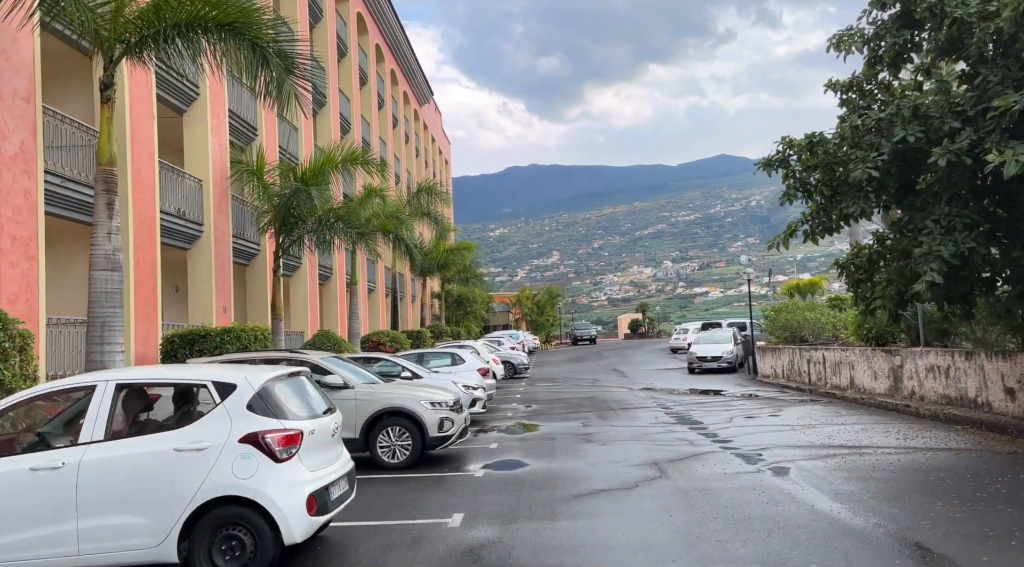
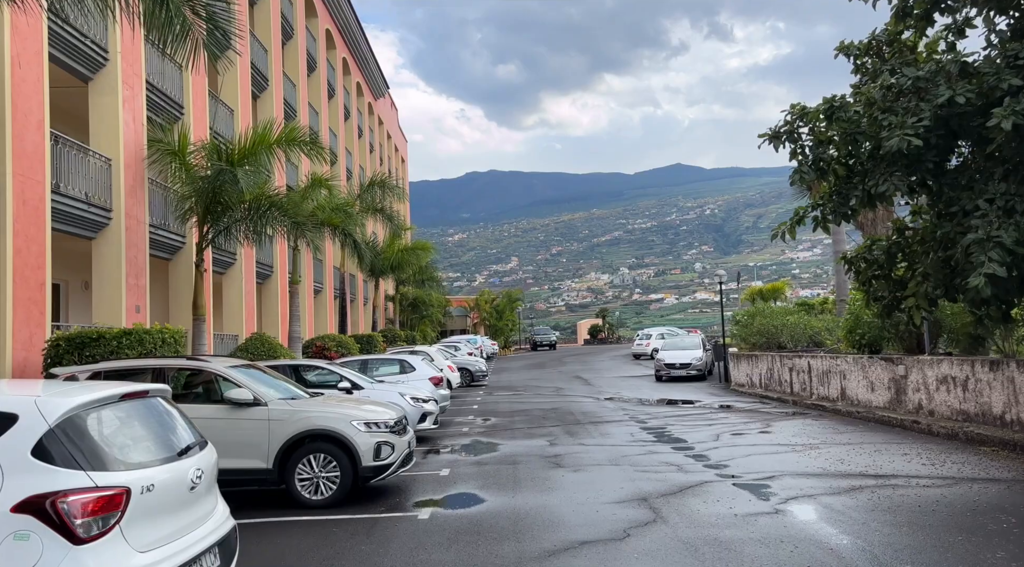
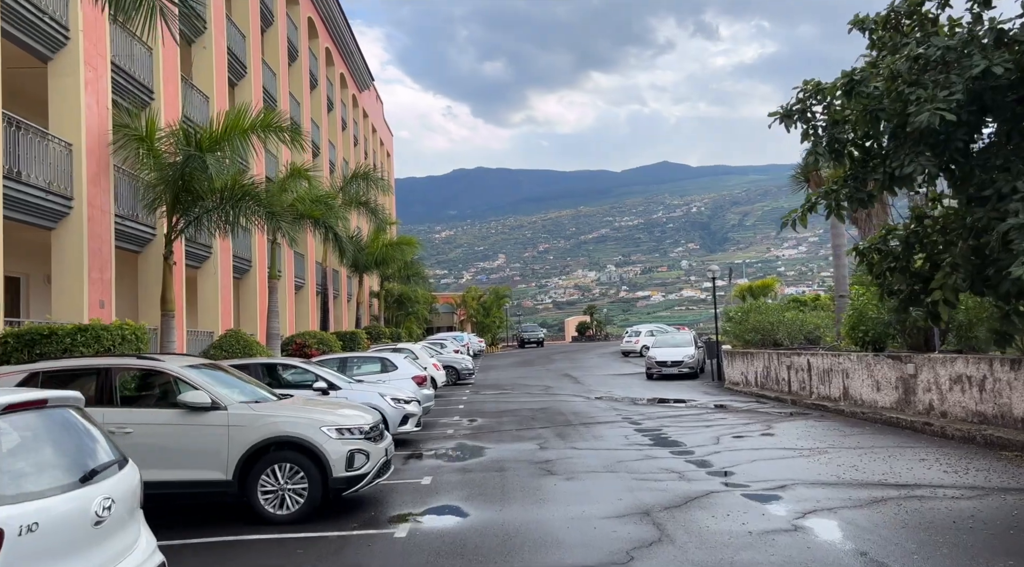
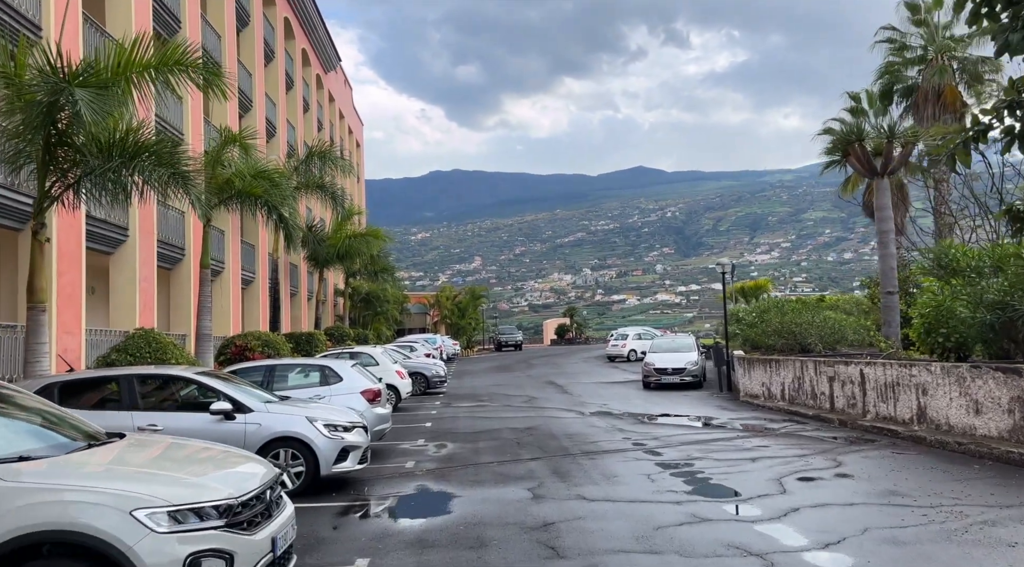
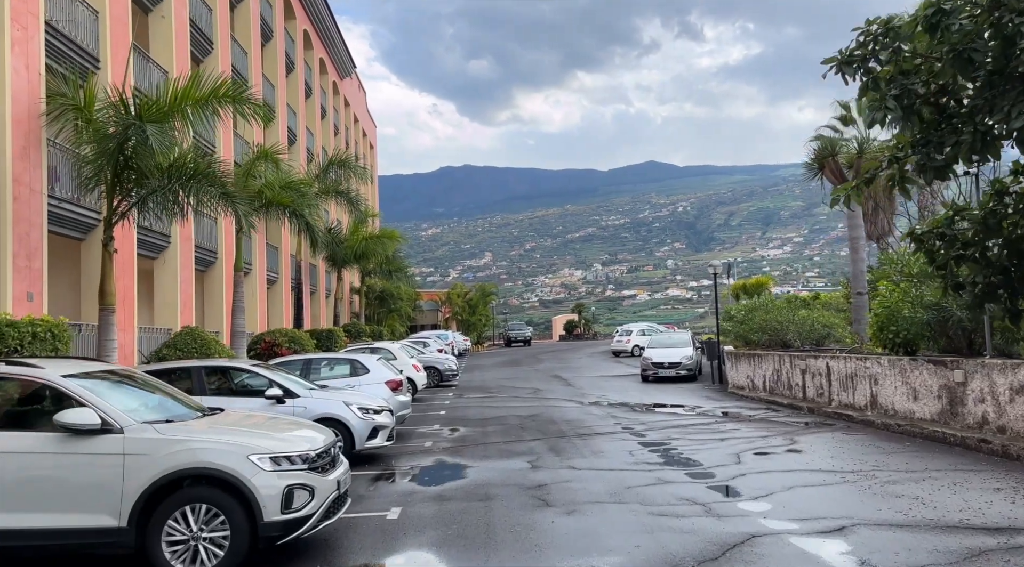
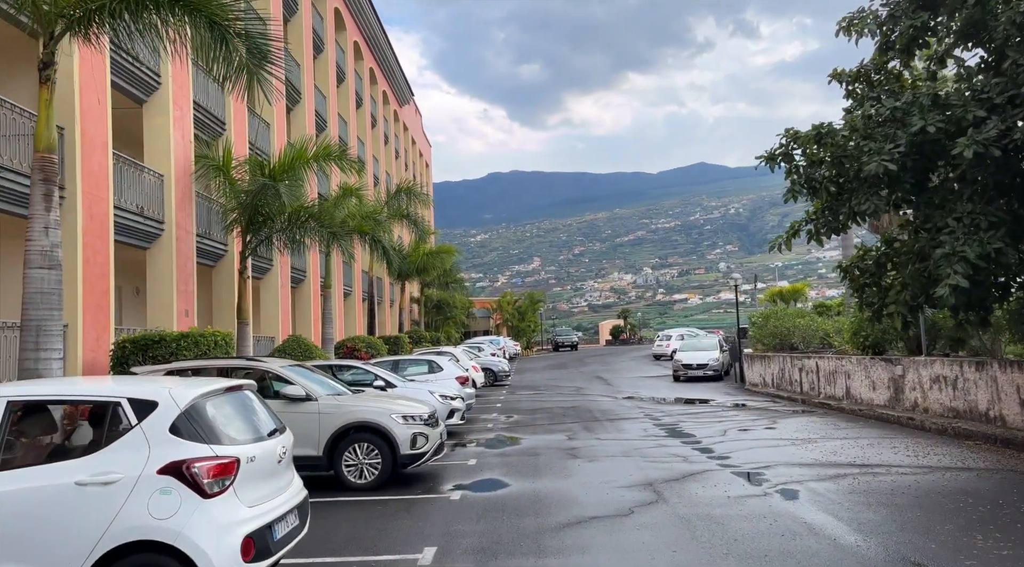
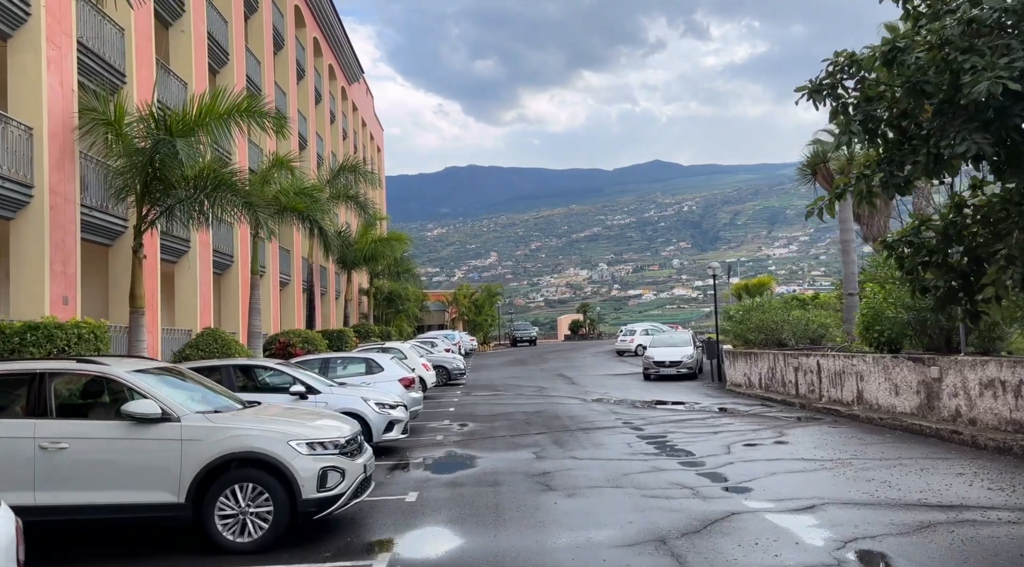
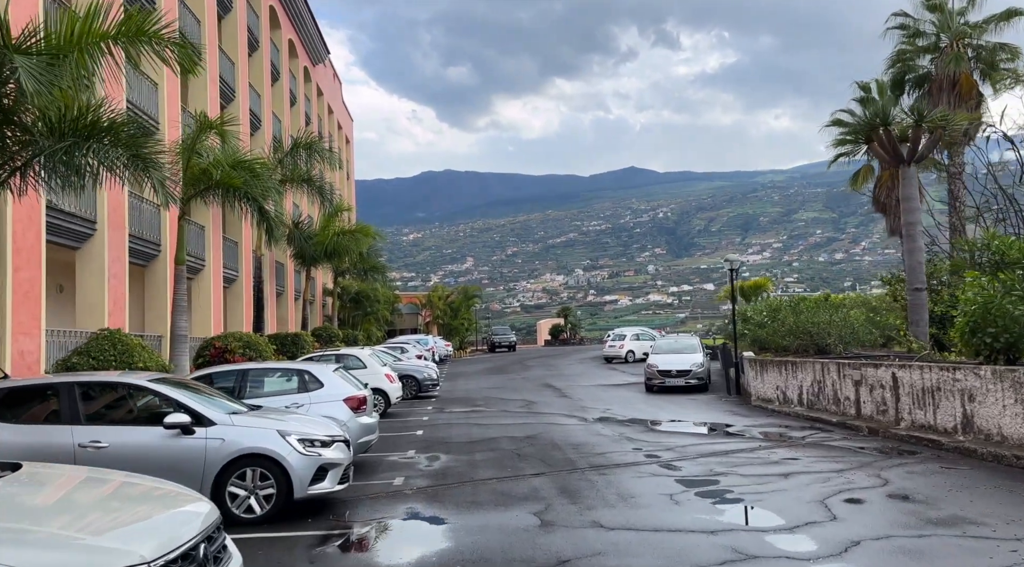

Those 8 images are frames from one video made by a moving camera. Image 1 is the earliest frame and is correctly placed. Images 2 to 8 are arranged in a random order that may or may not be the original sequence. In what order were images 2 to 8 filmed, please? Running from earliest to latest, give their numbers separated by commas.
6, 2, 3, 7, 5, 4, 8
